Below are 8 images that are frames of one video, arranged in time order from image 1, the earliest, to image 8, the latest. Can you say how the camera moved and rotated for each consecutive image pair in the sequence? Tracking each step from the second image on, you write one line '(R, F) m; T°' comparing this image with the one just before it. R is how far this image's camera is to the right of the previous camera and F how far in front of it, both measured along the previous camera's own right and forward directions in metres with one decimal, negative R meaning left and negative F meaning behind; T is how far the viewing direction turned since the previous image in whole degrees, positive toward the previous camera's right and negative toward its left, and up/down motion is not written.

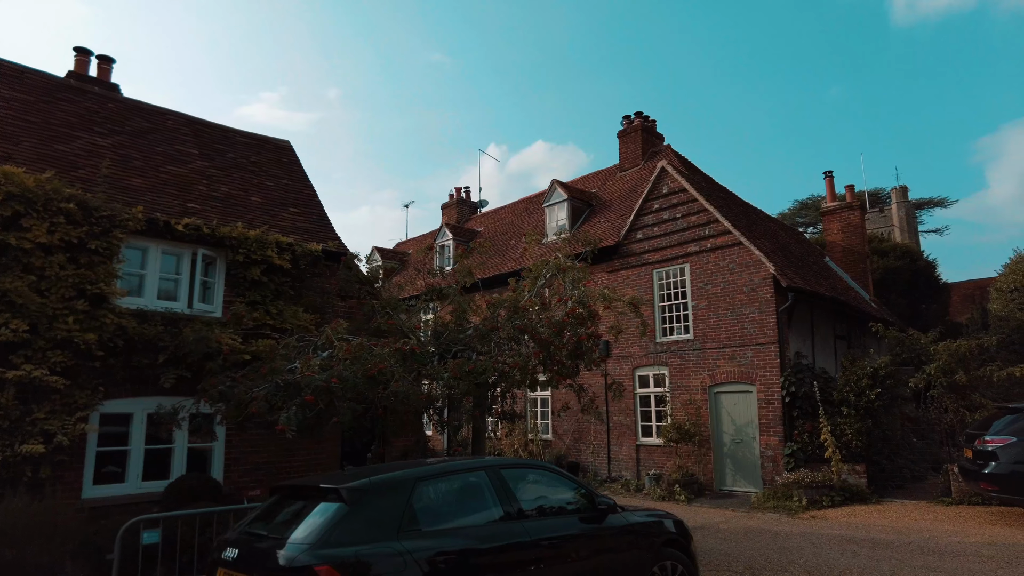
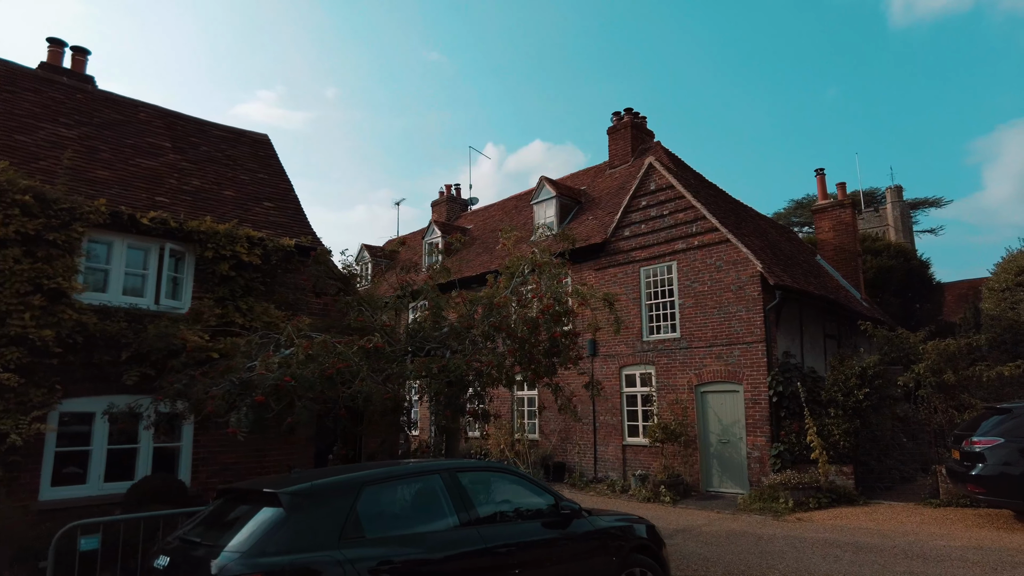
(+0.3, +0.2) m; 0°
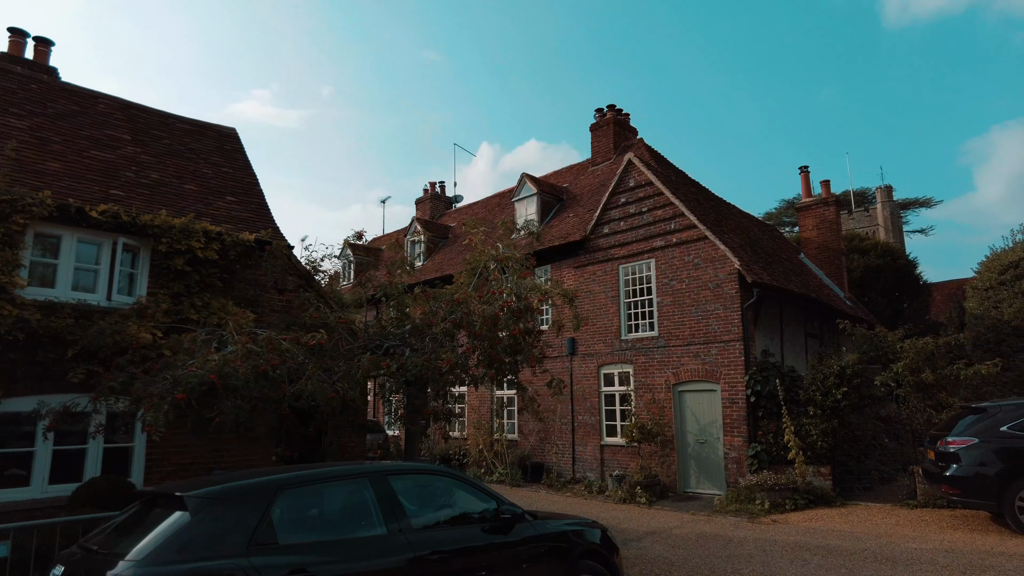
(+0.4, +0.2) m; 0°
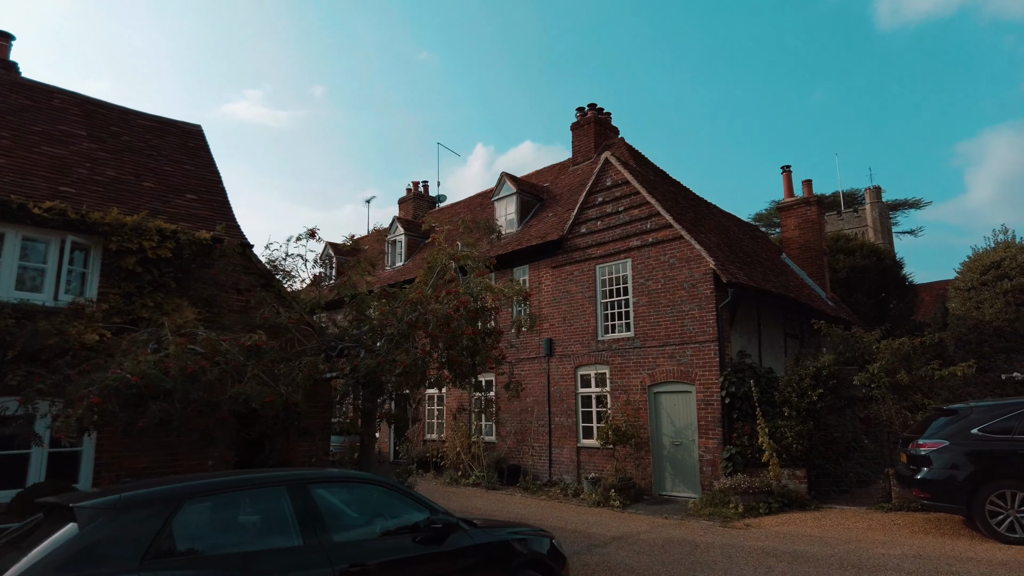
(+0.4, +0.2) m; +1°
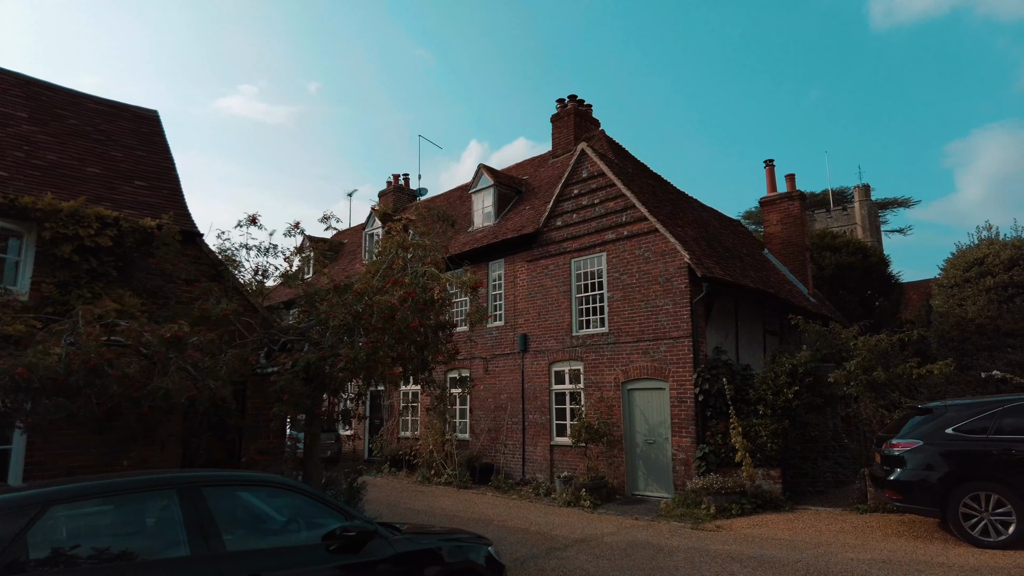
(+0.4, +0.4) m; +1°
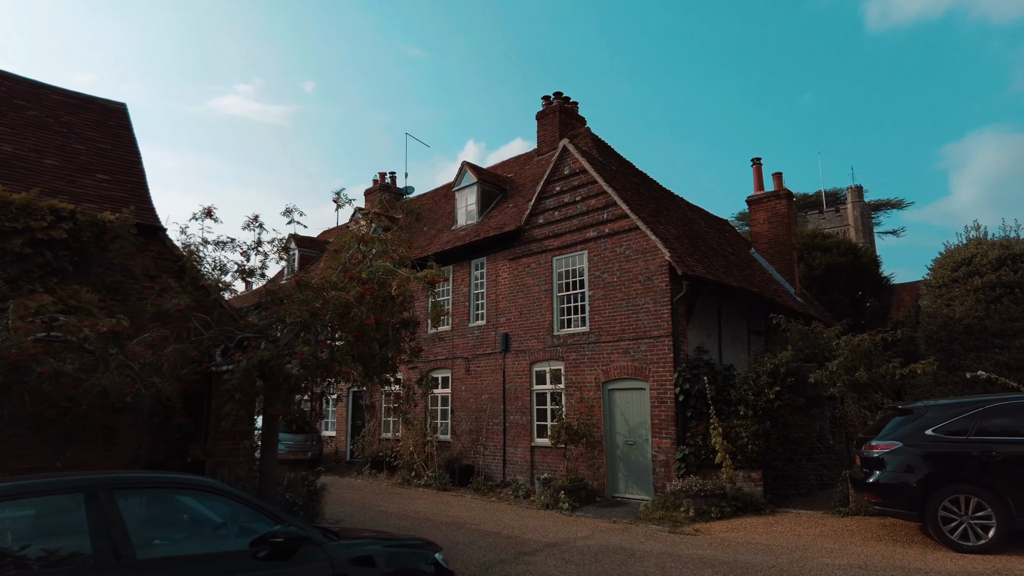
(+0.3, +0.2) m; 0°
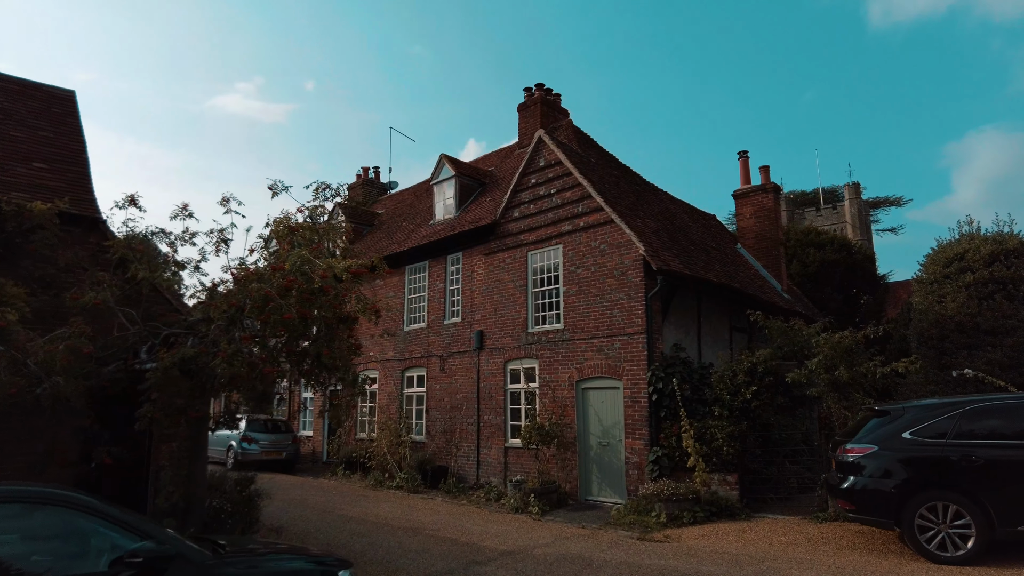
(+0.6, +0.5) m; 0°
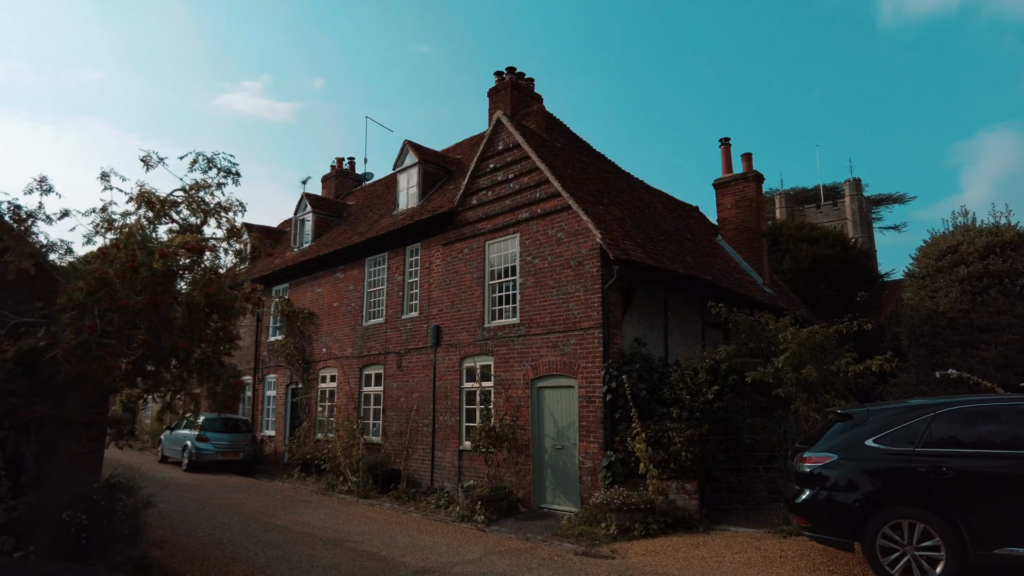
(+1.0, +0.9) m; 0°
